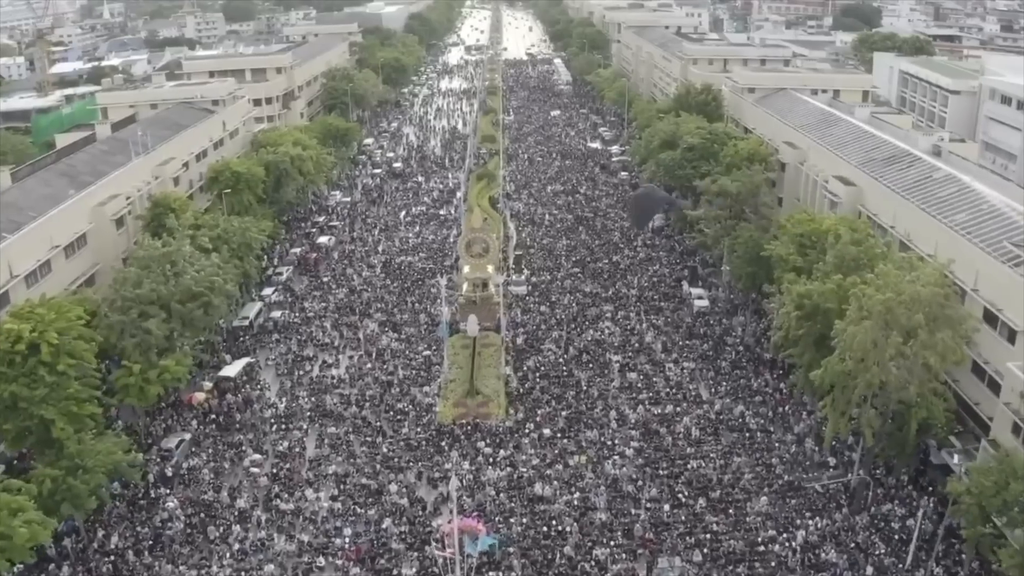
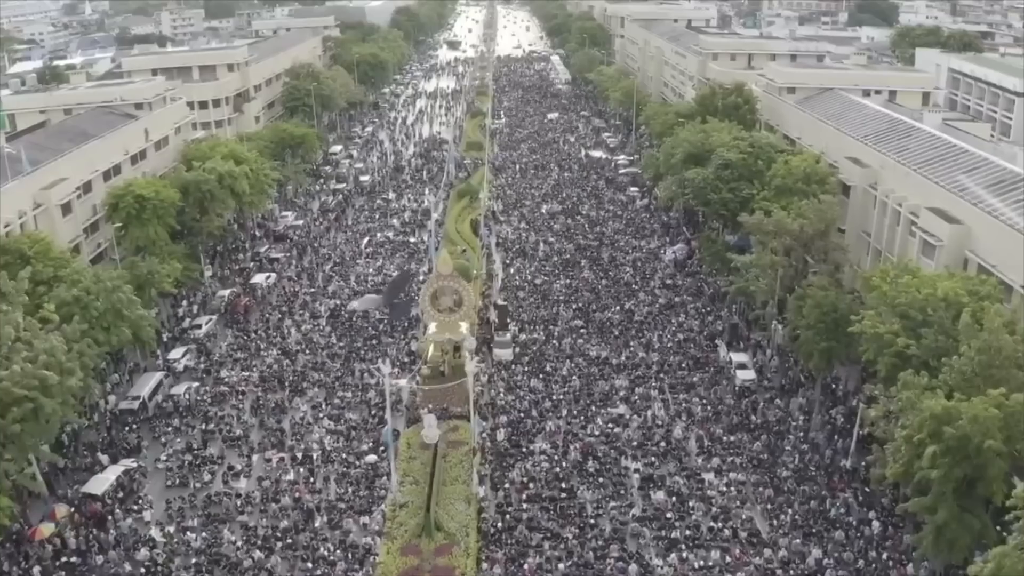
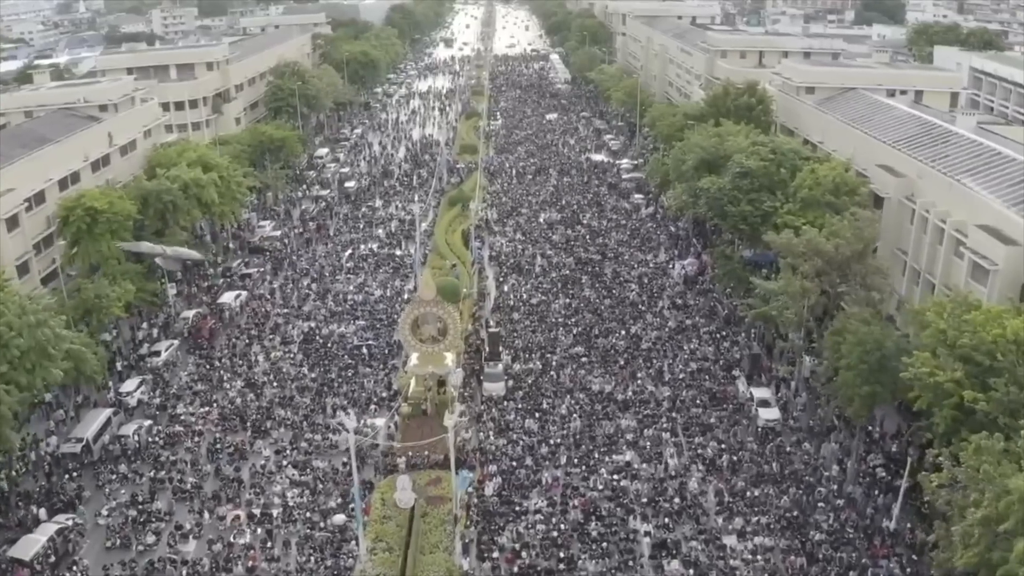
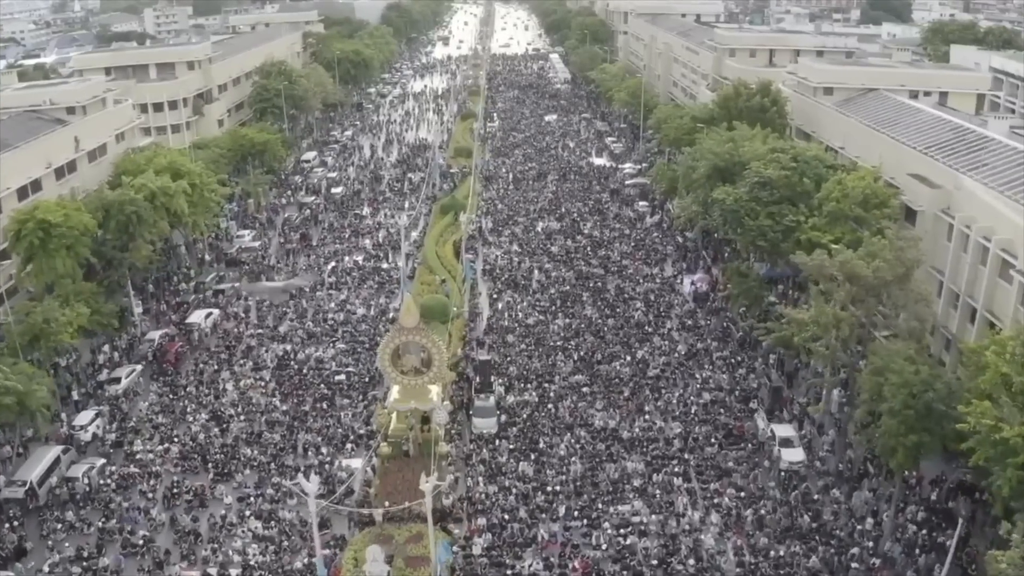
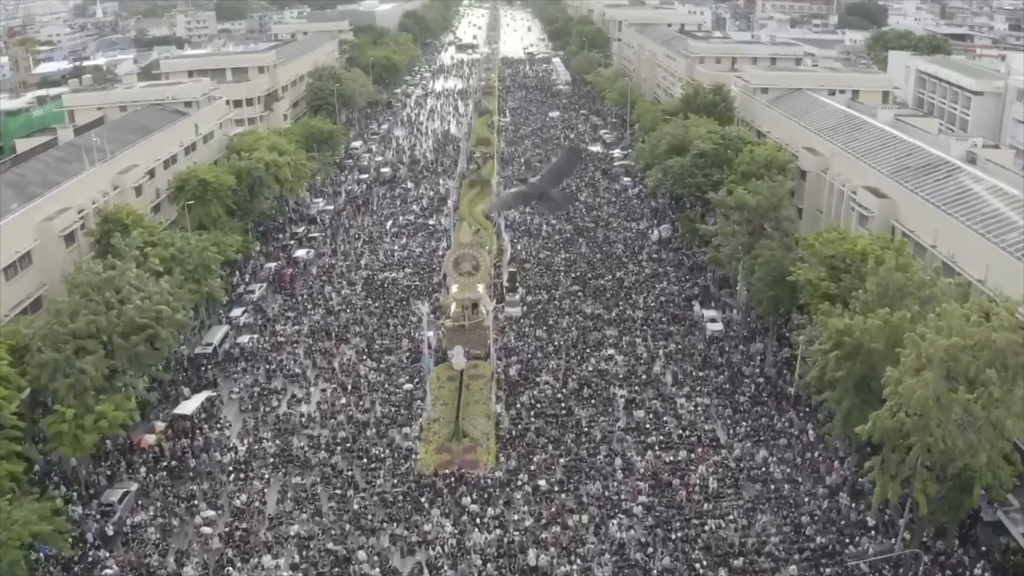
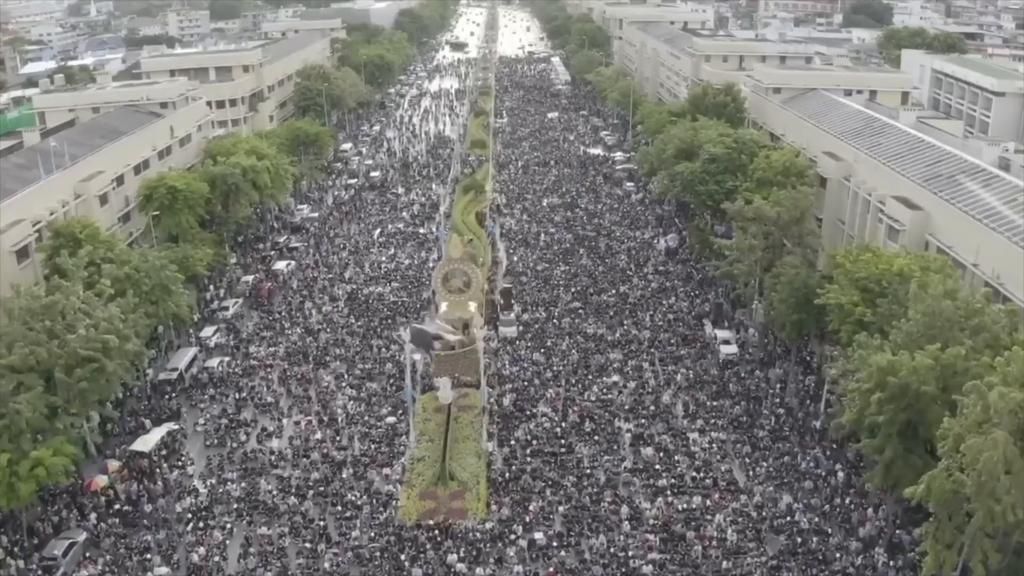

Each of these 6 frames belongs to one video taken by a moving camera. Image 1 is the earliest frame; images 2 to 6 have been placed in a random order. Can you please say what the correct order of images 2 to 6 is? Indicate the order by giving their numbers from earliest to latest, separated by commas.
5, 6, 2, 3, 4
